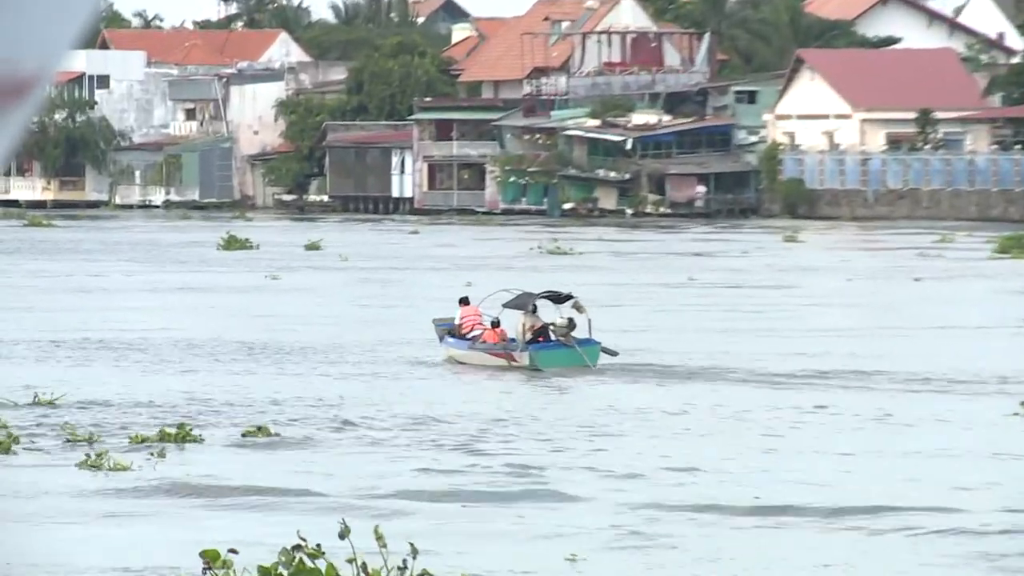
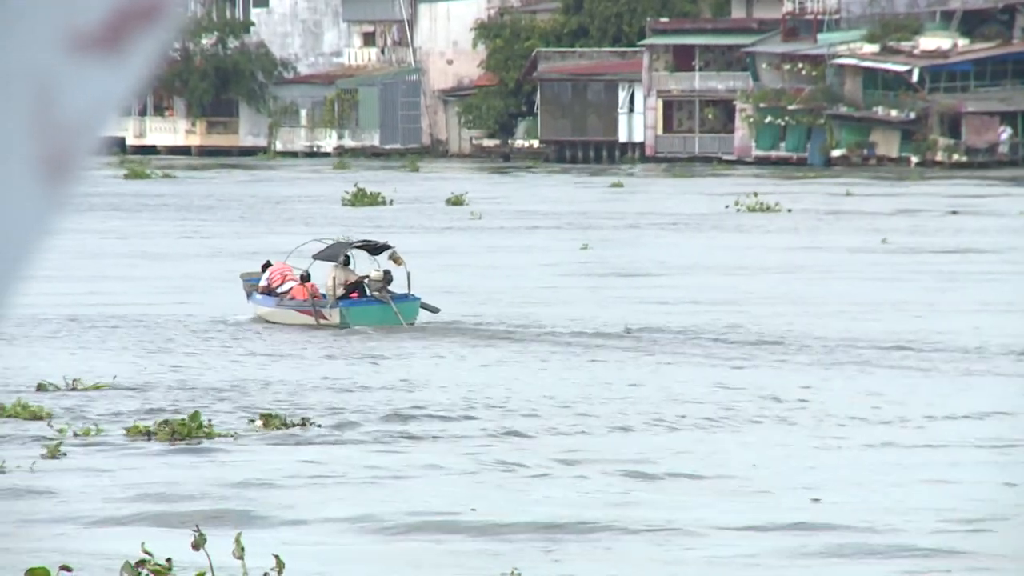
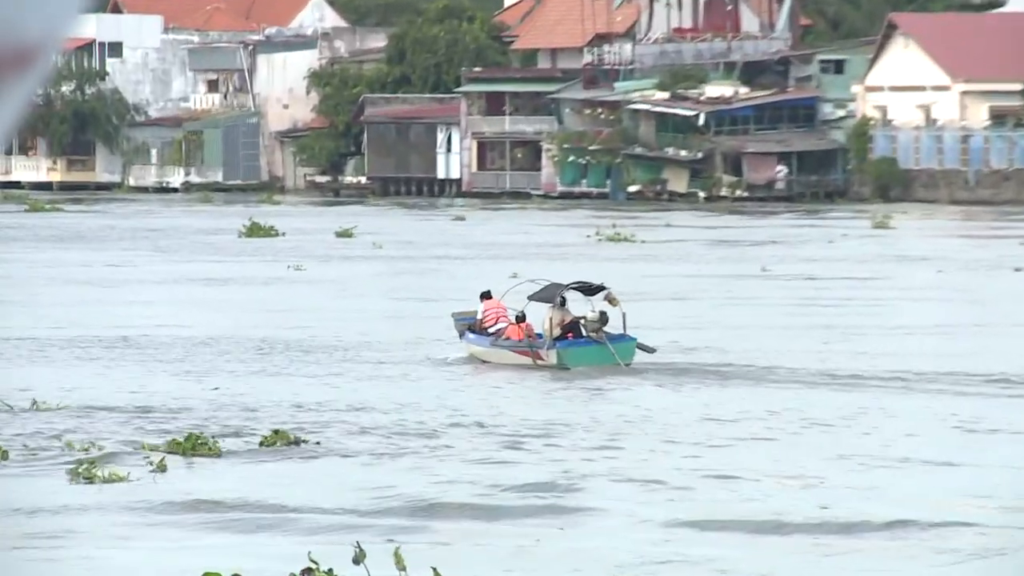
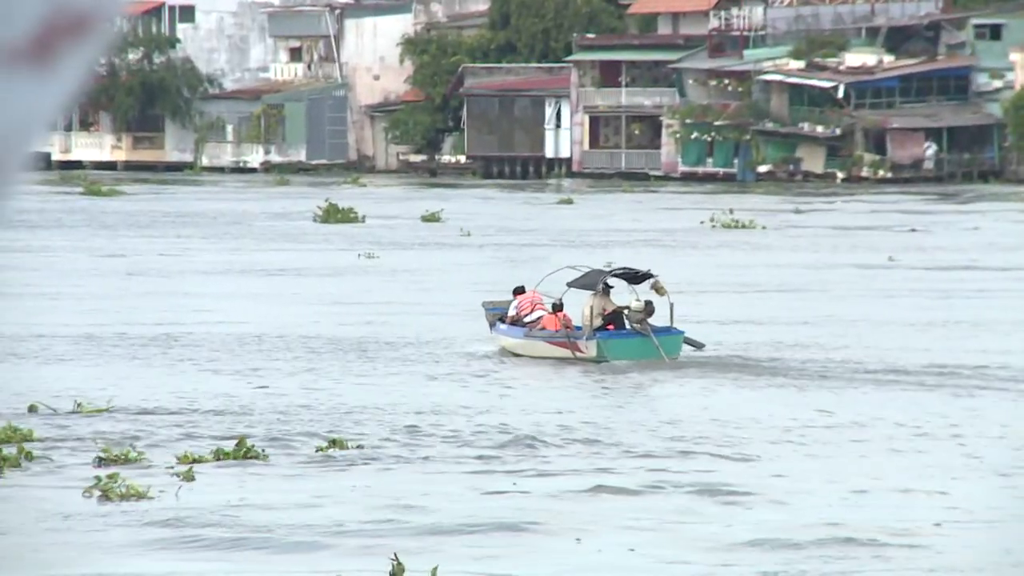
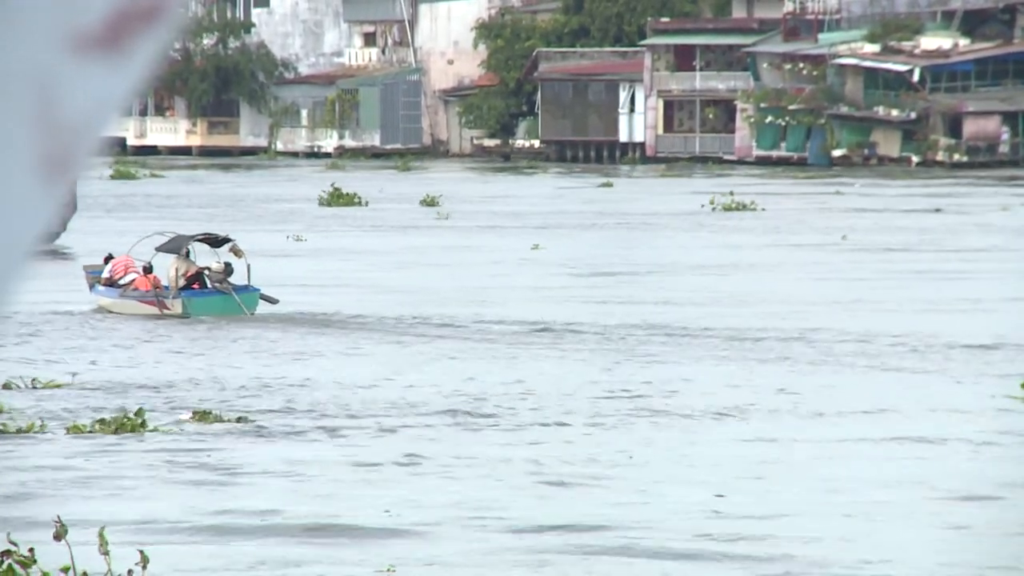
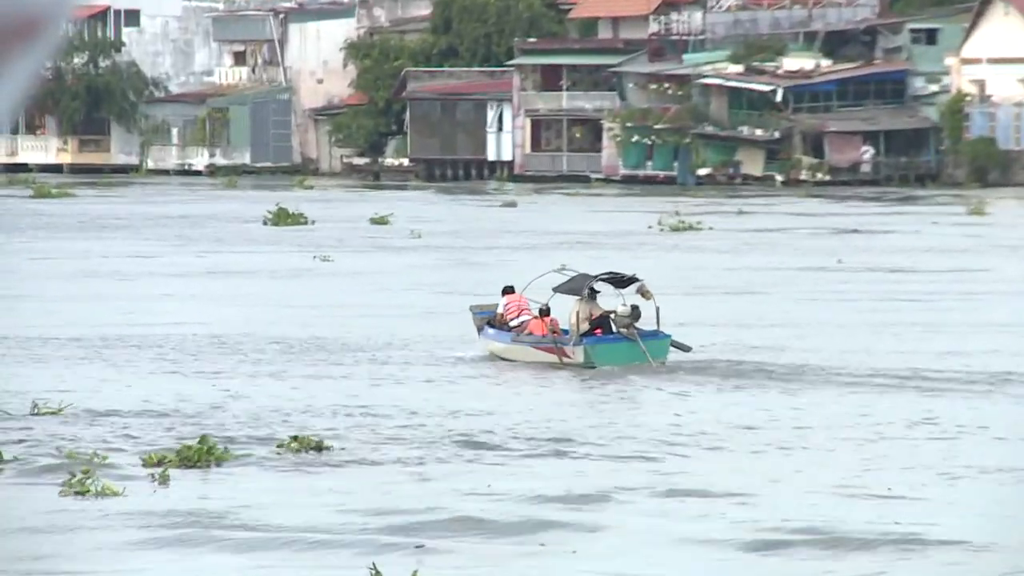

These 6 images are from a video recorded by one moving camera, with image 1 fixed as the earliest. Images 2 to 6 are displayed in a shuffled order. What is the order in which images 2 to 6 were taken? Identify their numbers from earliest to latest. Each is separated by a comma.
3, 6, 4, 2, 5
